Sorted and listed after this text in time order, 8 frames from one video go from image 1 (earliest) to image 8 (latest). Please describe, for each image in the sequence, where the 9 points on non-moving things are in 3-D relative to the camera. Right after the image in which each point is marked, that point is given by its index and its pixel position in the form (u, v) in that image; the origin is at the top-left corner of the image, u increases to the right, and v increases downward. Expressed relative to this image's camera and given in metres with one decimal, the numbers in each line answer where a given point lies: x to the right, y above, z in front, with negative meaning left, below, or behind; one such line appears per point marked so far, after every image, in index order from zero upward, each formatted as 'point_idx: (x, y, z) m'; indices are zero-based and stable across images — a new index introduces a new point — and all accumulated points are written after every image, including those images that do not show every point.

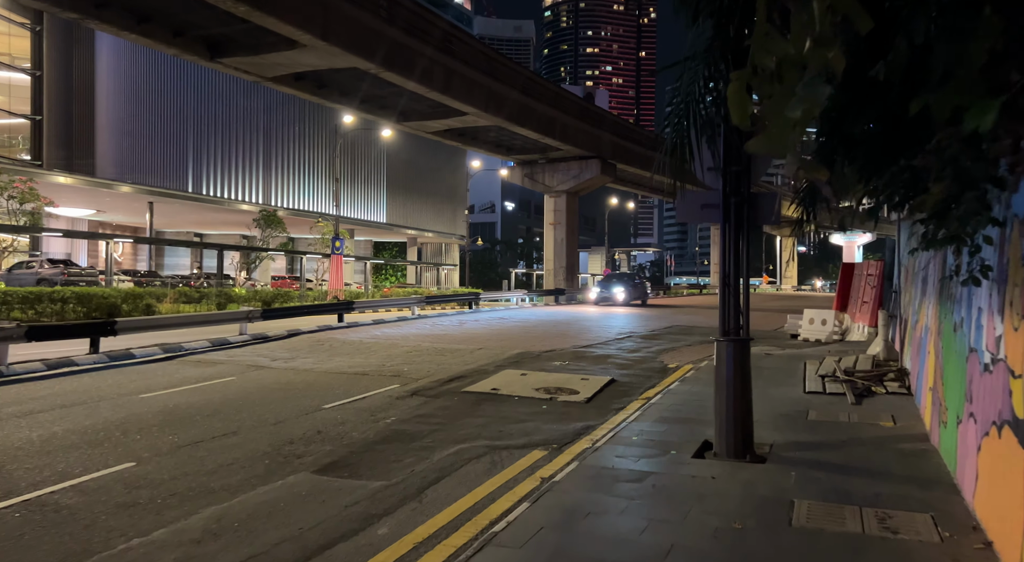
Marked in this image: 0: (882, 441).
0: (+3.4, -1.5, +6.8) m
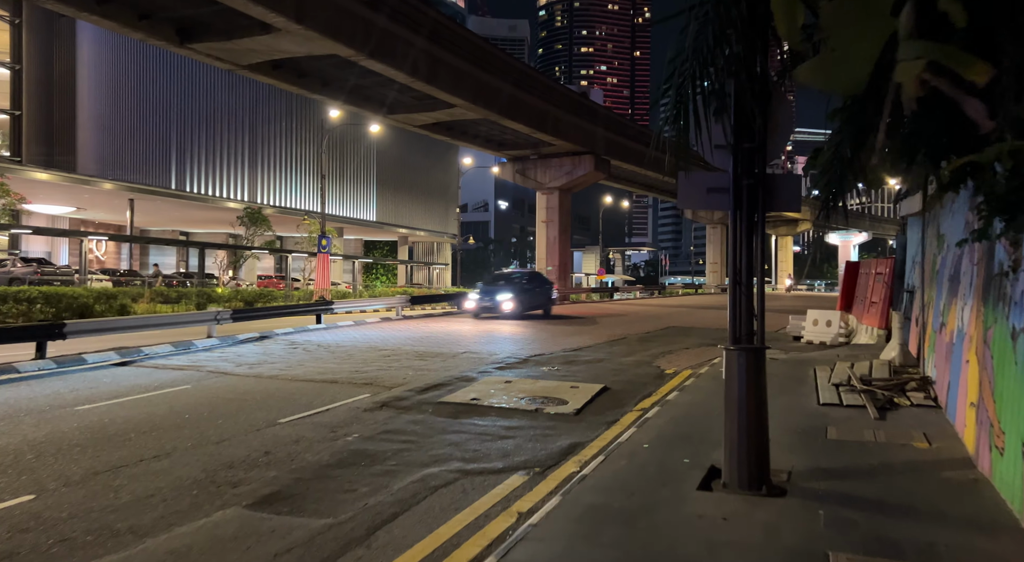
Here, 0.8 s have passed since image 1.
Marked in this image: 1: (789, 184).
0: (+3.2, -1.4, +5.8) m
1: (+2.1, +0.7, +5.6) m
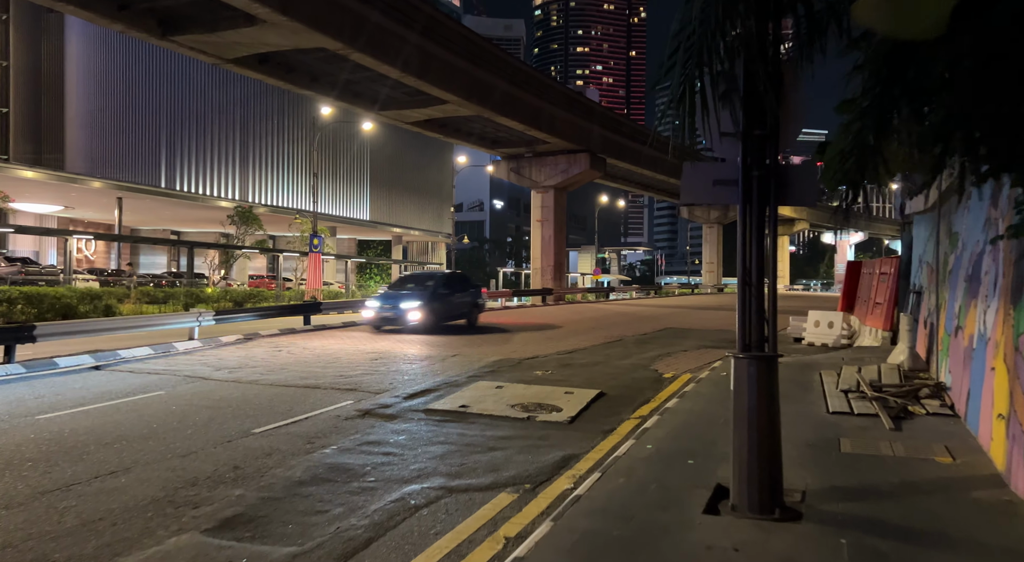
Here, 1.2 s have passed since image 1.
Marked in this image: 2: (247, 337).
0: (+3.1, -1.4, +5.3) m
1: (+2.0, +0.7, +5.1) m
2: (-5.7, -1.2, +15.9) m
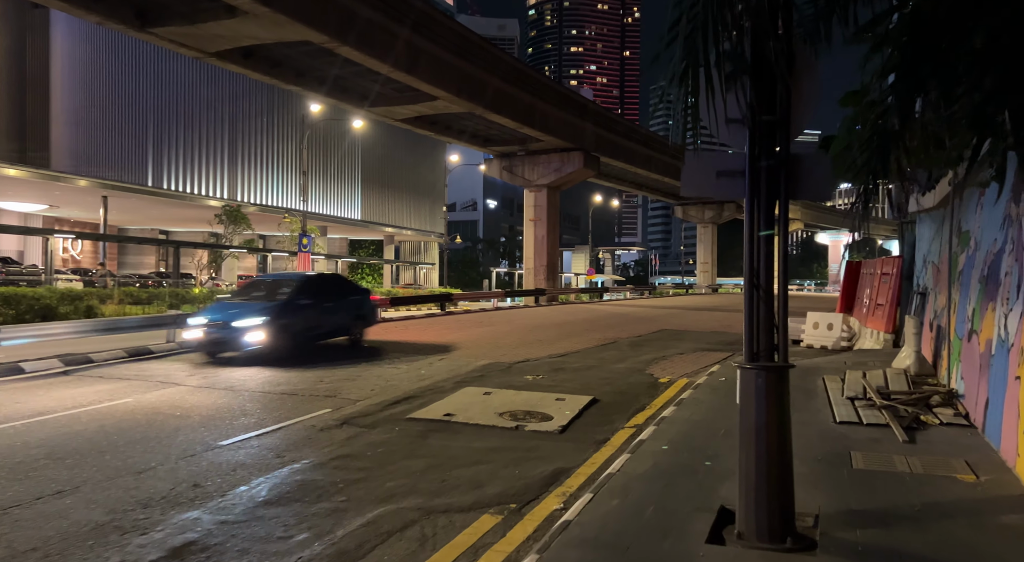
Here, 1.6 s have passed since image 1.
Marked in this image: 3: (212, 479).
0: (+3.0, -1.5, +4.8) m
1: (+1.9, +0.7, +4.6) m
2: (-5.9, -1.2, +15.4) m
3: (-2.5, -1.6, +6.1) m
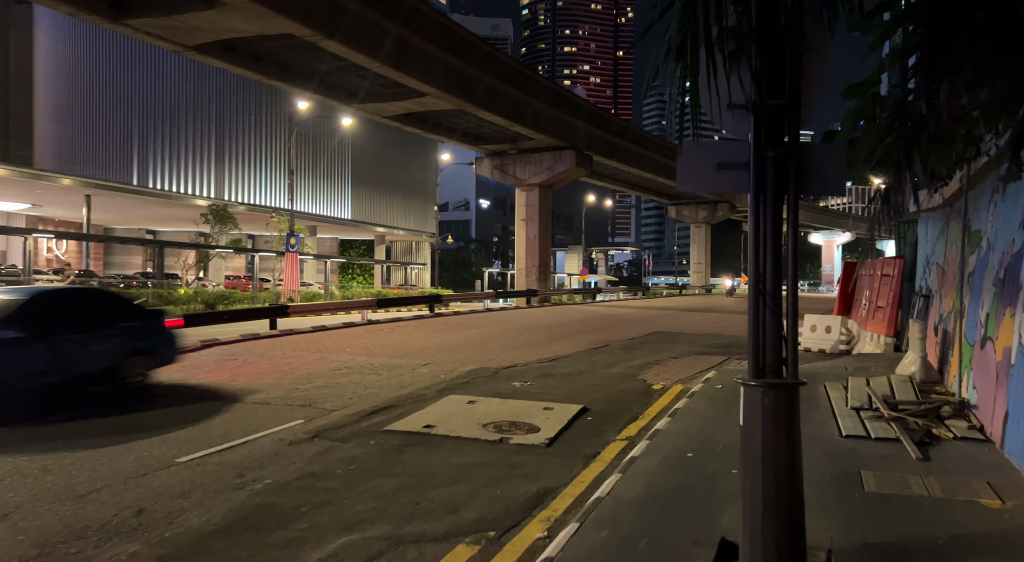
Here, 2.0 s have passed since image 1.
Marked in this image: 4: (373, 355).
0: (+2.8, -1.5, +4.3) m
1: (+1.8, +0.7, +4.1) m
2: (-6.1, -1.2, +14.8) m
3: (-2.6, -1.7, +5.5) m
4: (-2.6, -1.4, +13.8) m
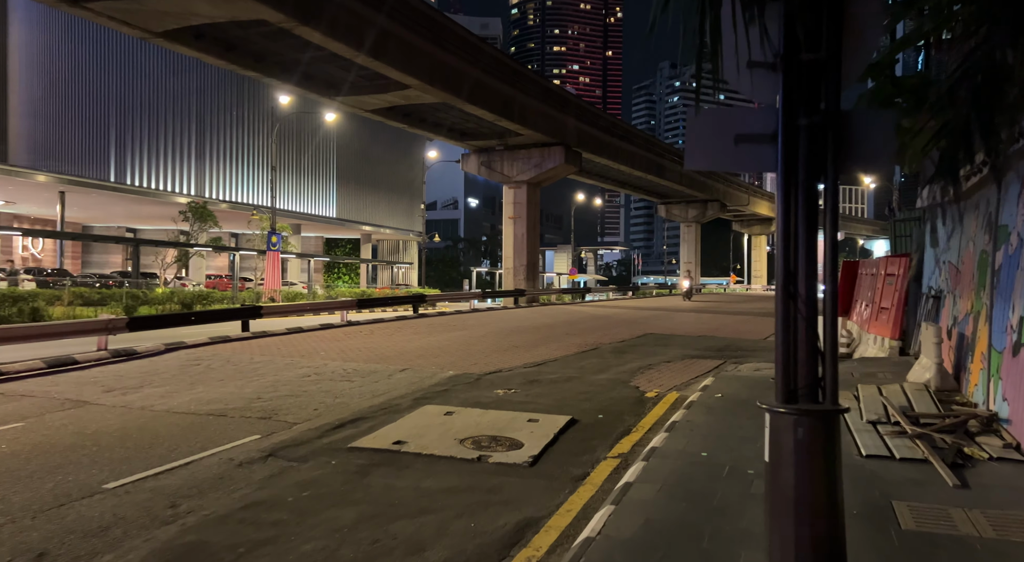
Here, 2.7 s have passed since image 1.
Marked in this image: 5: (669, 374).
0: (+2.7, -1.5, +3.5) m
1: (+1.6, +0.7, +3.3) m
2: (-6.4, -1.2, +13.9) m
3: (-2.8, -1.7, +4.7) m
4: (-2.9, -1.4, +13.0) m
5: (+2.6, -1.6, +12.3) m
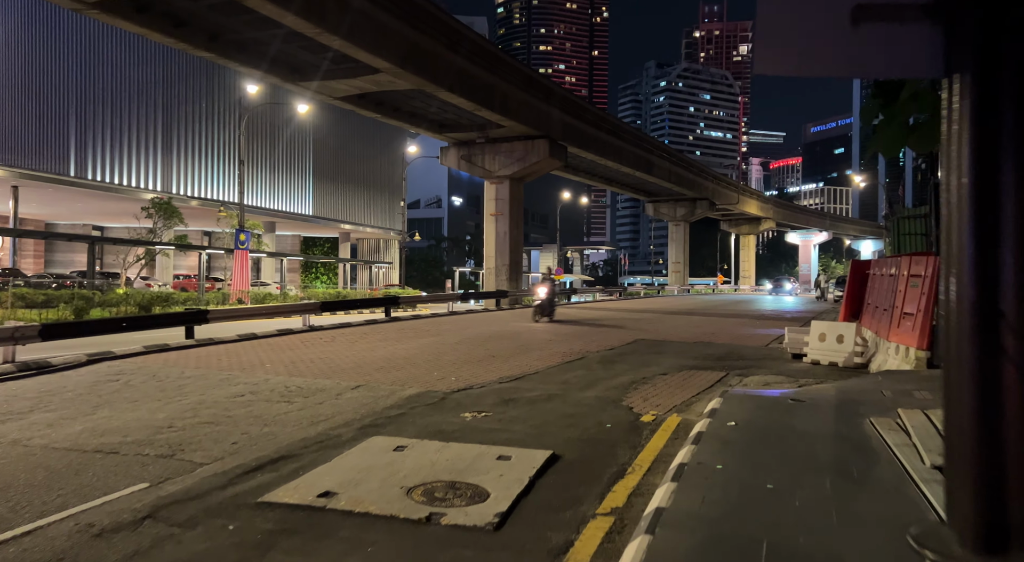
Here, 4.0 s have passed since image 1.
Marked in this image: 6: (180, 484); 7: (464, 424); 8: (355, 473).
0: (+2.5, -1.5, +1.8) m
1: (+1.4, +0.7, +1.6) m
2: (-6.8, -1.2, +12.1) m
3: (-3.0, -1.7, +2.9) m
4: (-3.3, -1.4, +11.2) m
5: (+2.2, -1.6, +10.7) m
6: (-2.6, -1.6, +5.9) m
7: (-0.5, -1.6, +8.3) m
8: (-1.3, -1.6, +6.3) m
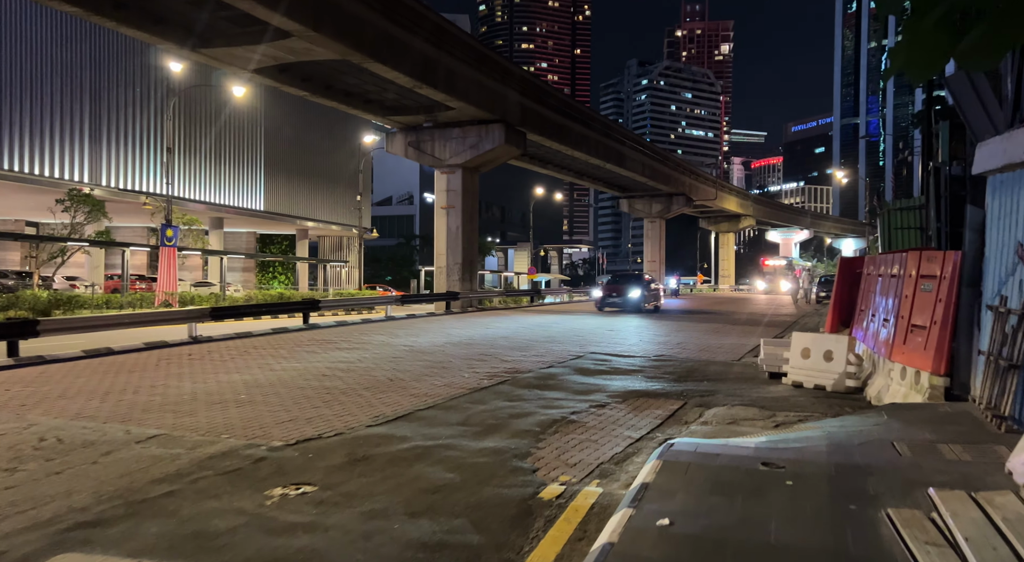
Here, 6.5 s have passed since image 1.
0: (+1.3, -1.6, -1.1) m
1: (+0.3, +0.6, -1.3) m
2: (-8.2, -1.3, +9.0) m
3: (-4.2, -1.7, -0.1) m
4: (-4.6, -1.4, +8.2) m
5: (+0.9, -1.6, +7.8) m
6: (-3.8, -1.7, +2.9) m
7: (-1.8, -1.6, +5.4) m
8: (-2.5, -1.7, +3.3) m
